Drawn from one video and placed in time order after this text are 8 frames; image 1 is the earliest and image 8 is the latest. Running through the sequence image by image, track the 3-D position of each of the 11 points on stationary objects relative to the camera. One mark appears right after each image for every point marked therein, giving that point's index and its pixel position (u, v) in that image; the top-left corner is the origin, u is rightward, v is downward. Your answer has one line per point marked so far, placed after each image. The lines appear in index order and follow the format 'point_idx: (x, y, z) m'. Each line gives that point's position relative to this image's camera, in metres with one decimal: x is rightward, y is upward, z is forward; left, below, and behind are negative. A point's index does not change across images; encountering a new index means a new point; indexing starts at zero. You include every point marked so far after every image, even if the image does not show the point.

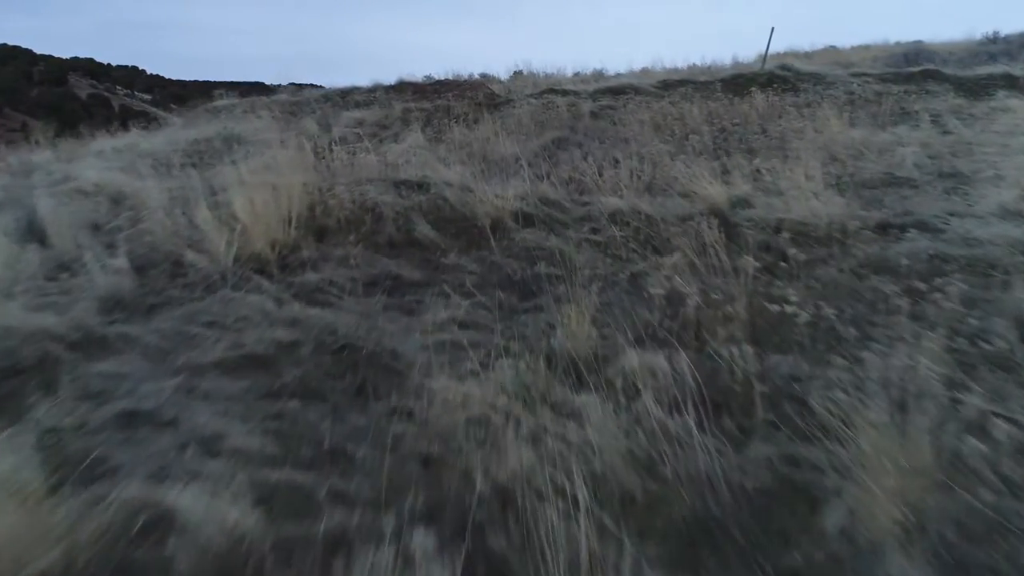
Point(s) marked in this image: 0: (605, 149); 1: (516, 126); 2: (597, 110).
0: (+1.5, +2.2, +10.3) m
1: (+0.1, +3.4, +13.4) m
2: (+1.9, +3.9, +14.2) m
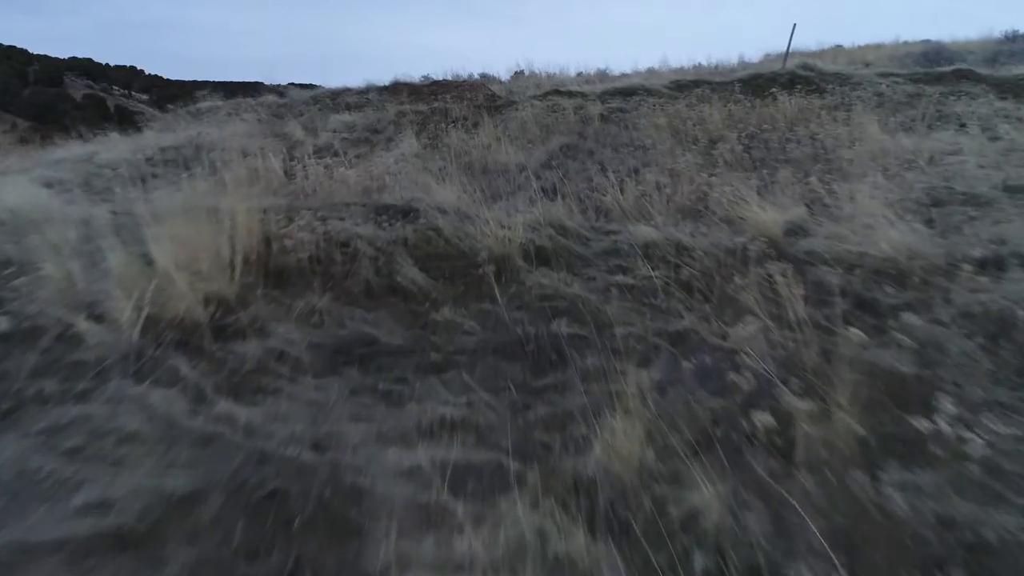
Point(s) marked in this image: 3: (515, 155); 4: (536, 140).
0: (+1.6, +1.8, +9.1) m
1: (+0.1, +3.0, +12.3) m
2: (+1.9, +3.6, +13.1) m
3: (0.0, +2.0, +9.6) m
4: (+0.4, +2.6, +11.5) m
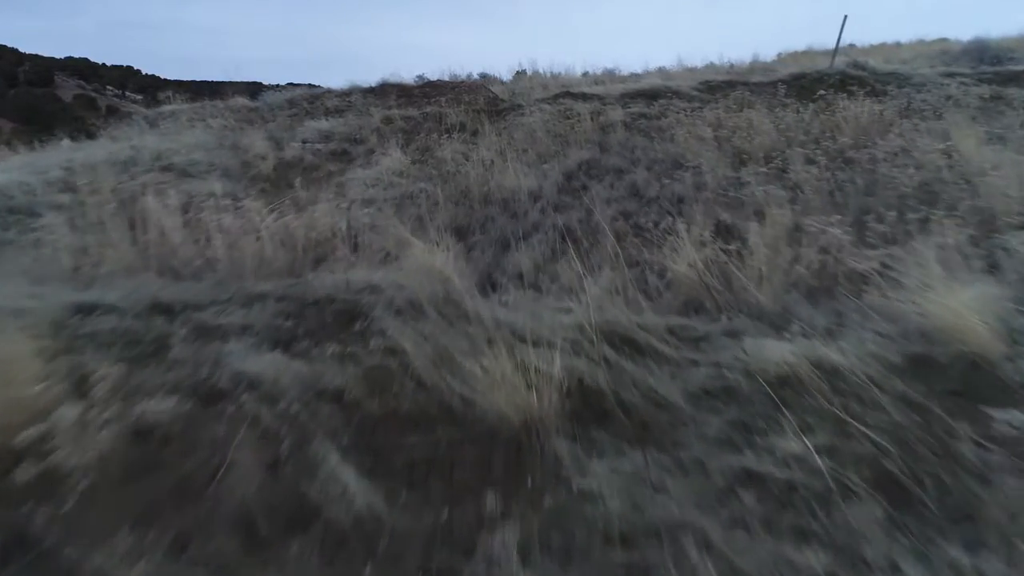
0: (+1.7, +1.1, +7.1) m
1: (+0.3, +2.3, +10.2) m
2: (+2.0, +2.9, +11.0) m
3: (+0.1, +1.3, +7.6) m
4: (+0.5, +2.0, +9.4) m
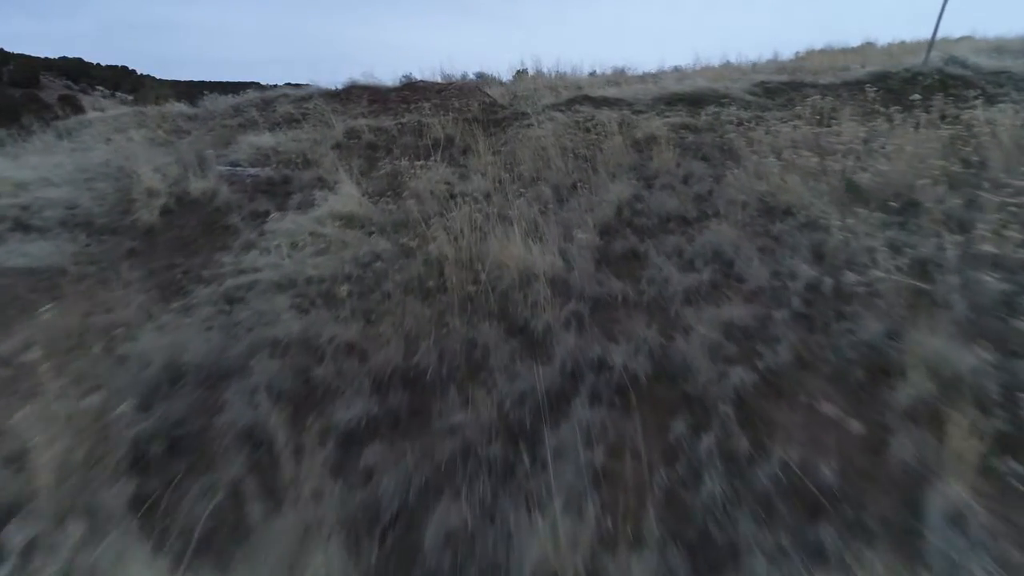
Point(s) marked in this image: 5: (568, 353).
0: (+1.7, +0.2, +4.2) m
1: (+0.3, +1.4, +7.3) m
2: (+2.1, +1.9, +8.2) m
3: (+0.2, +0.4, +4.7) m
4: (+0.6, +1.0, +6.5) m
5: (+0.3, -0.3, +3.0) m
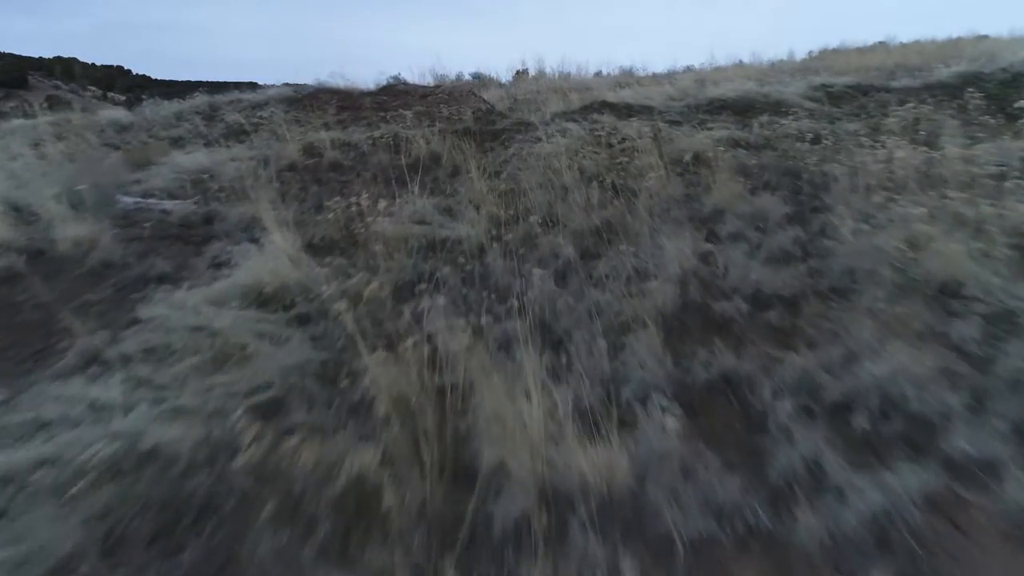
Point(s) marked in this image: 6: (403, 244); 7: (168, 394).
0: (+1.8, -0.5, +2.2) m
1: (+0.3, +0.7, +5.3) m
2: (+2.1, +1.2, +6.2) m
3: (+0.2, -0.3, +2.7) m
4: (+0.6, +0.3, +4.6) m
5: (+0.3, -1.0, +1.0) m
6: (-0.8, +0.4, +4.7) m
7: (-1.5, -0.4, +2.7) m
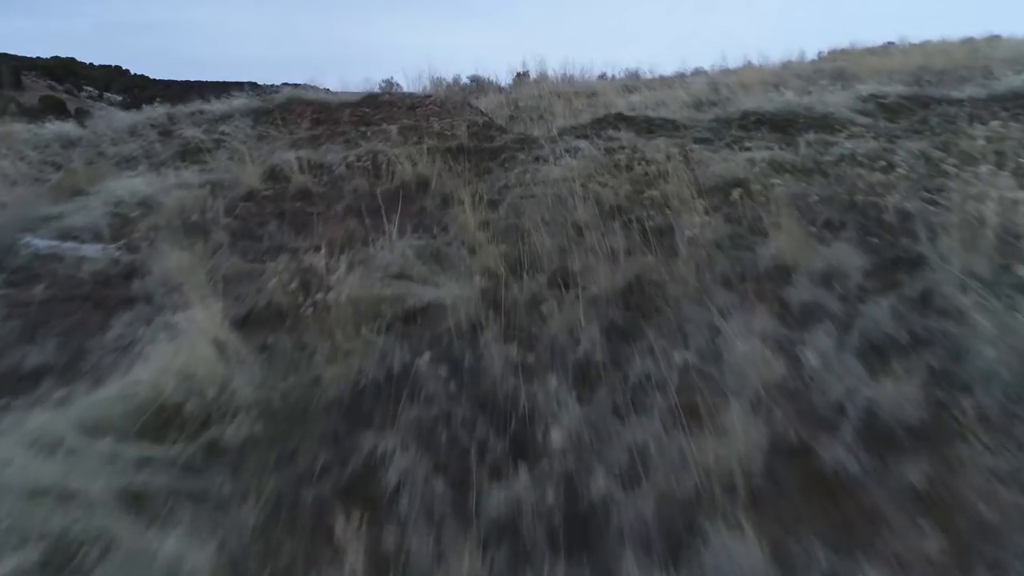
0: (+1.8, -1.0, +1.1) m
1: (+0.3, +0.2, +4.2) m
2: (+2.1, +0.8, +5.1) m
3: (+0.2, -0.8, +1.6) m
4: (+0.6, -0.2, +3.4) m
5: (+0.3, -1.5, -0.1) m
6: (-0.8, -0.1, +3.5) m
7: (-1.5, -0.9, +1.6) m
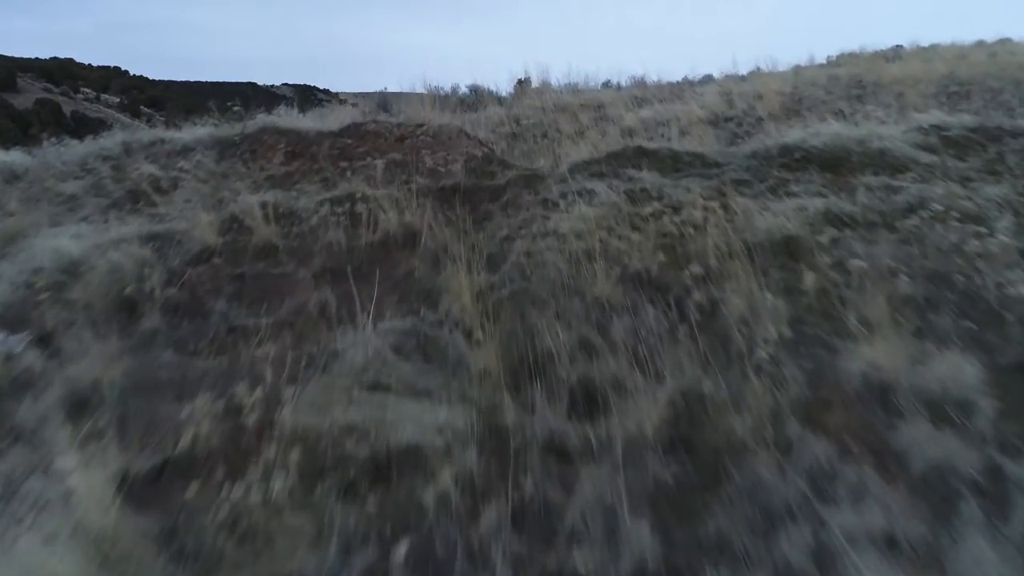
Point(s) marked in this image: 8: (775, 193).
0: (+1.8, -1.6, +0.1) m
1: (+0.4, -0.4, +3.2) m
2: (+2.2, +0.2, +4.1) m
3: (+0.3, -1.4, +0.6) m
4: (+0.7, -0.8, +2.4) m
5: (+0.4, -2.1, -1.1) m
6: (-0.7, -0.7, +2.6) m
7: (-1.4, -1.5, +0.6) m
8: (+2.2, +0.8, +5.3) m
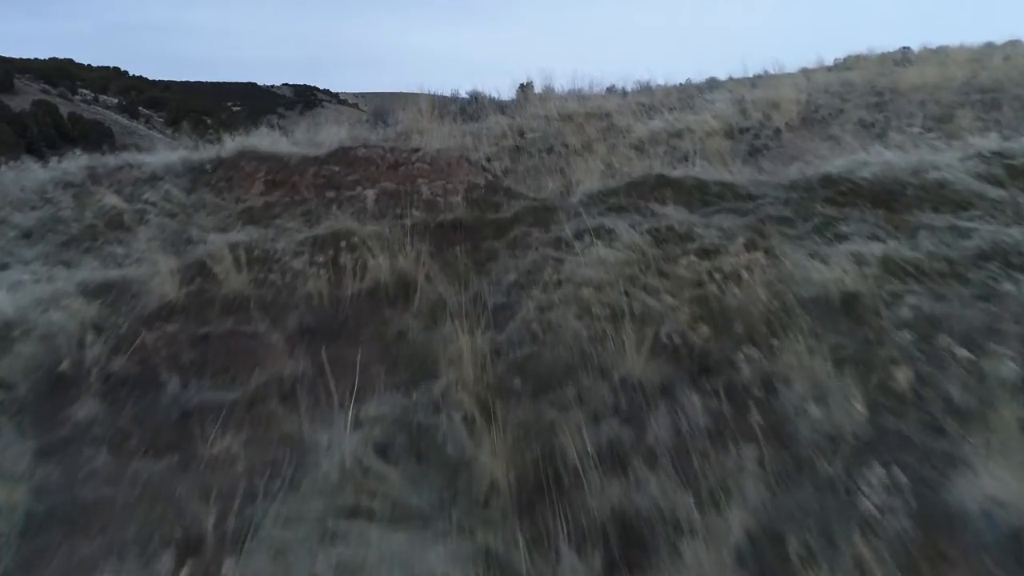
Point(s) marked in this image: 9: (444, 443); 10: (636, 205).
0: (+1.9, -2.0, -0.6) m
1: (+0.4, -0.8, +2.5) m
2: (+2.2, -0.3, +3.4) m
3: (+0.3, -1.8, -0.1) m
4: (+0.7, -1.2, +1.7) m
5: (+0.4, -2.5, -1.8) m
6: (-0.7, -1.1, +1.9) m
7: (-1.4, -2.0, -0.1) m
8: (+2.3, +0.4, +4.6) m
9: (-0.3, -0.7, +3.0) m
10: (+1.1, +0.7, +5.4) m
